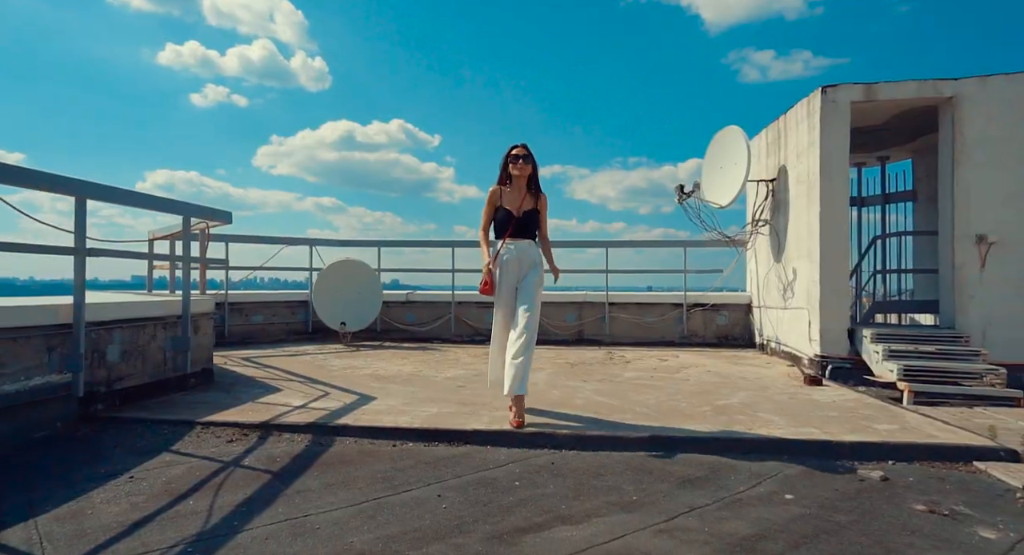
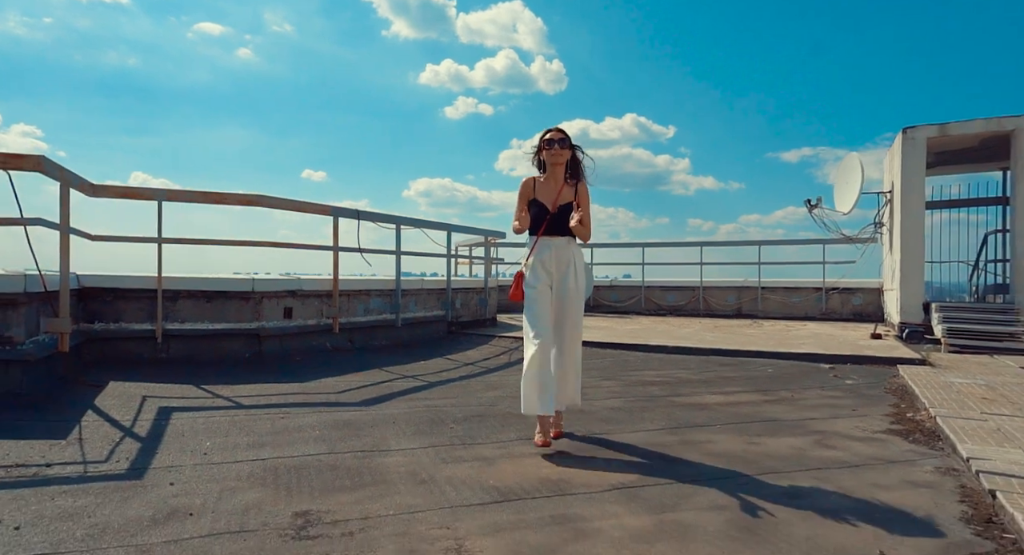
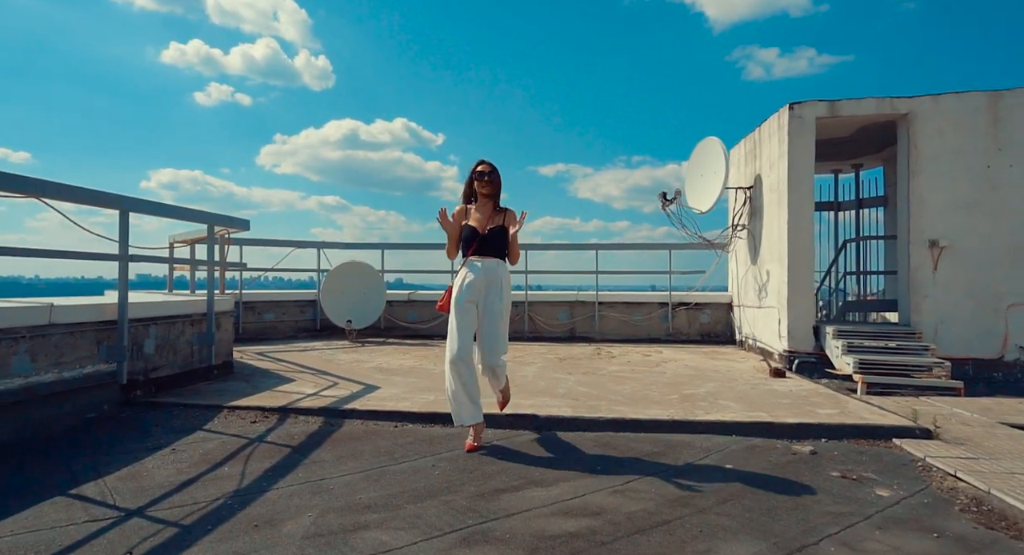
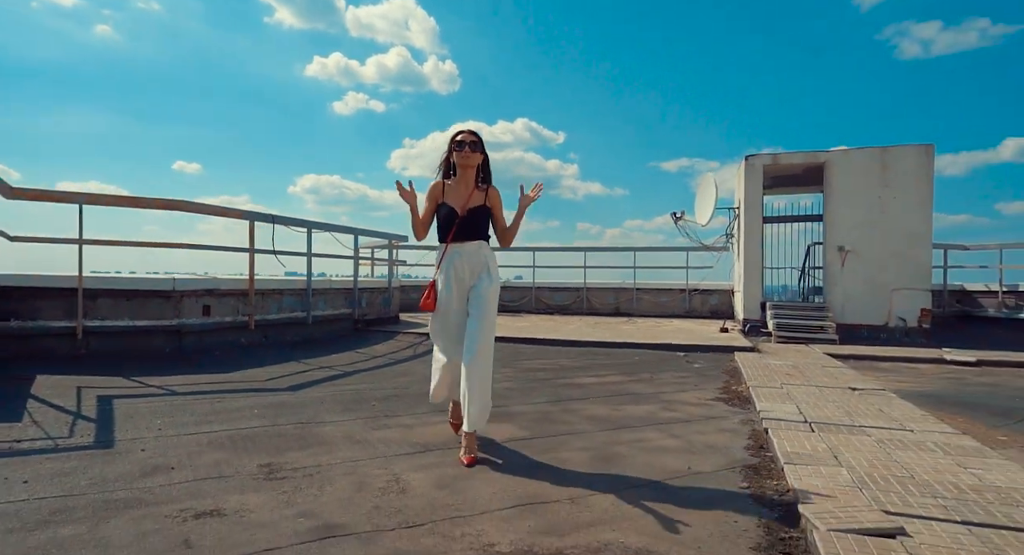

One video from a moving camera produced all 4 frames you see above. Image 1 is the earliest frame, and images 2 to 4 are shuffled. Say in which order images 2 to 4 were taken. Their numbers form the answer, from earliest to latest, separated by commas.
3, 2, 4
